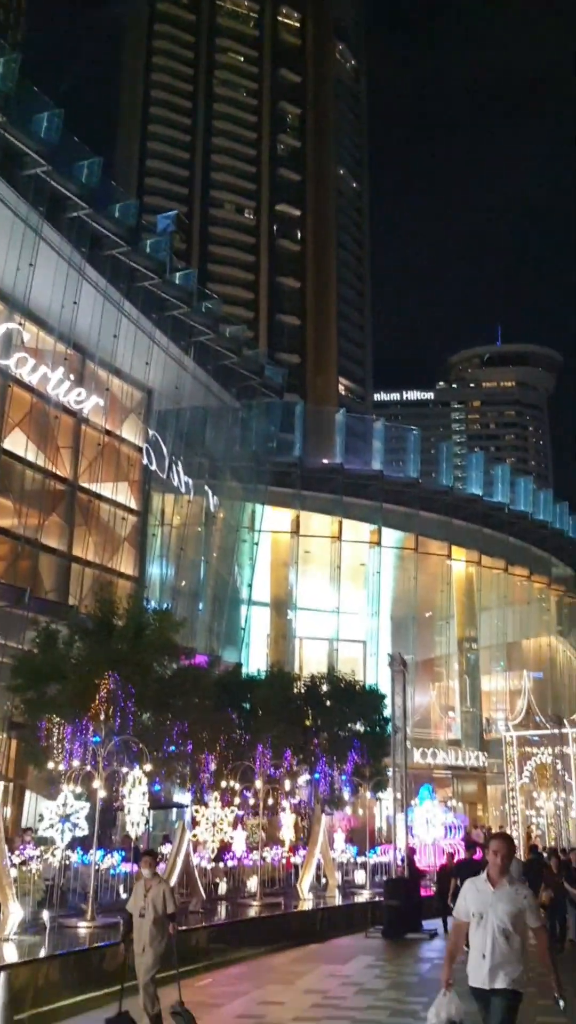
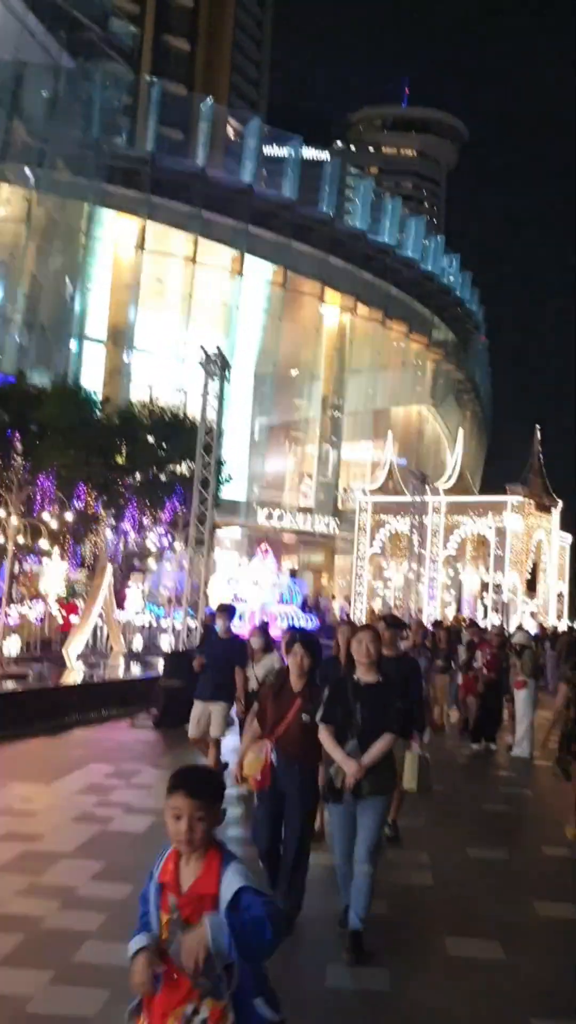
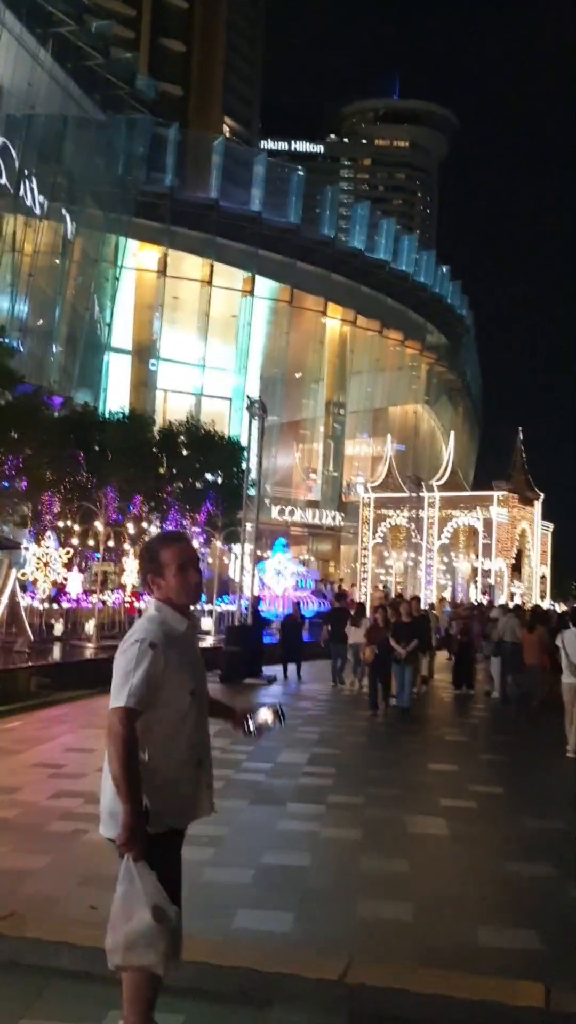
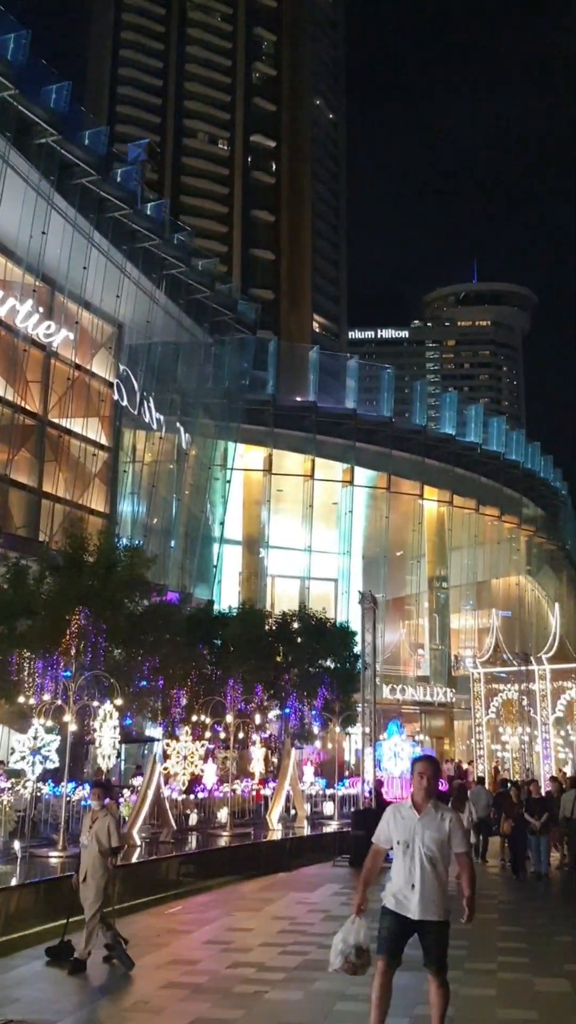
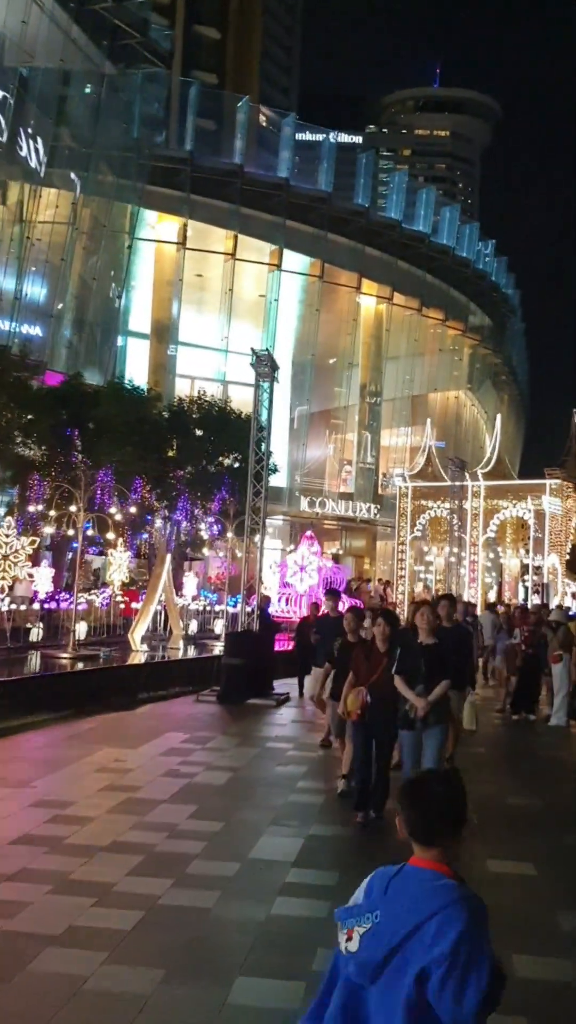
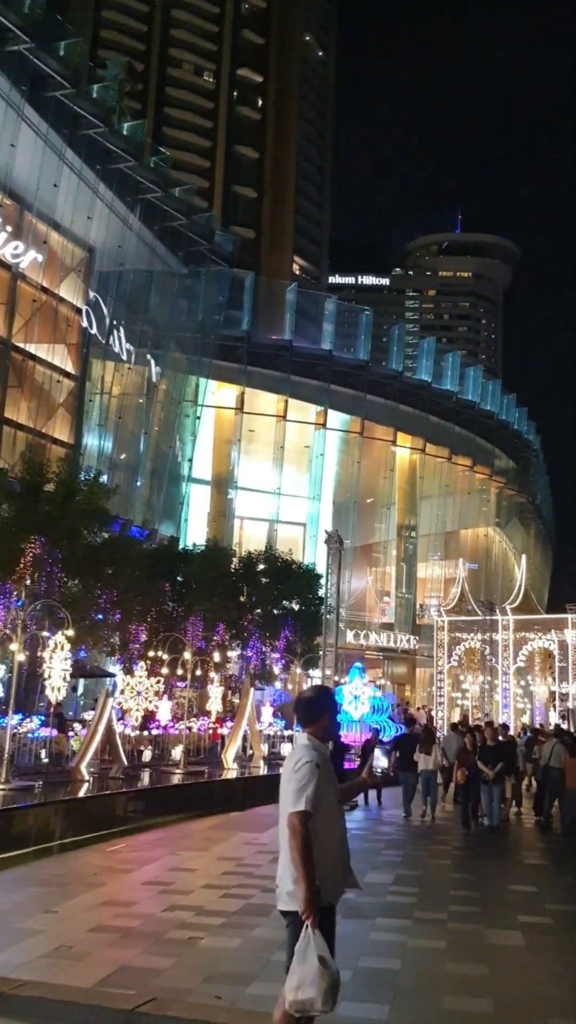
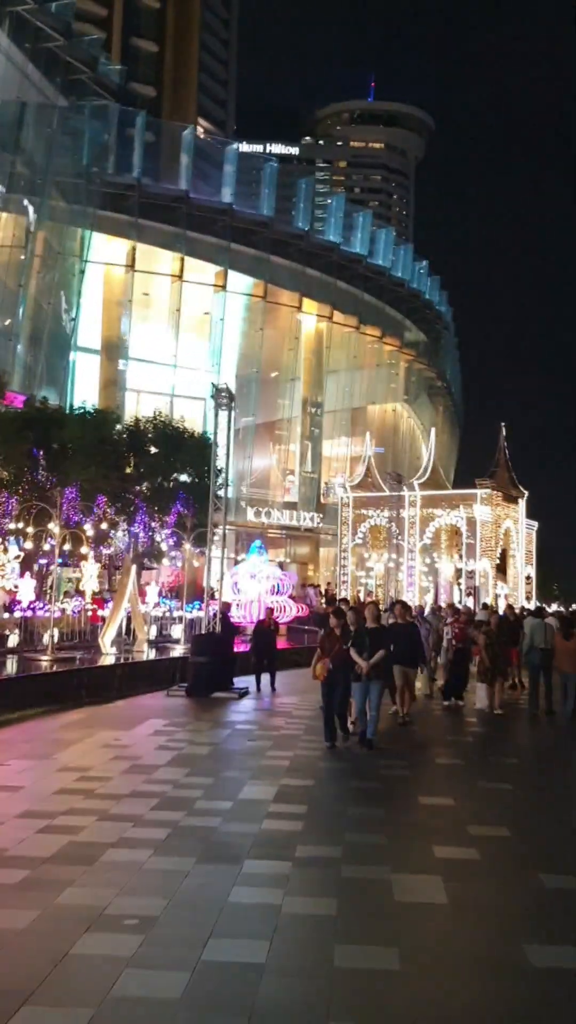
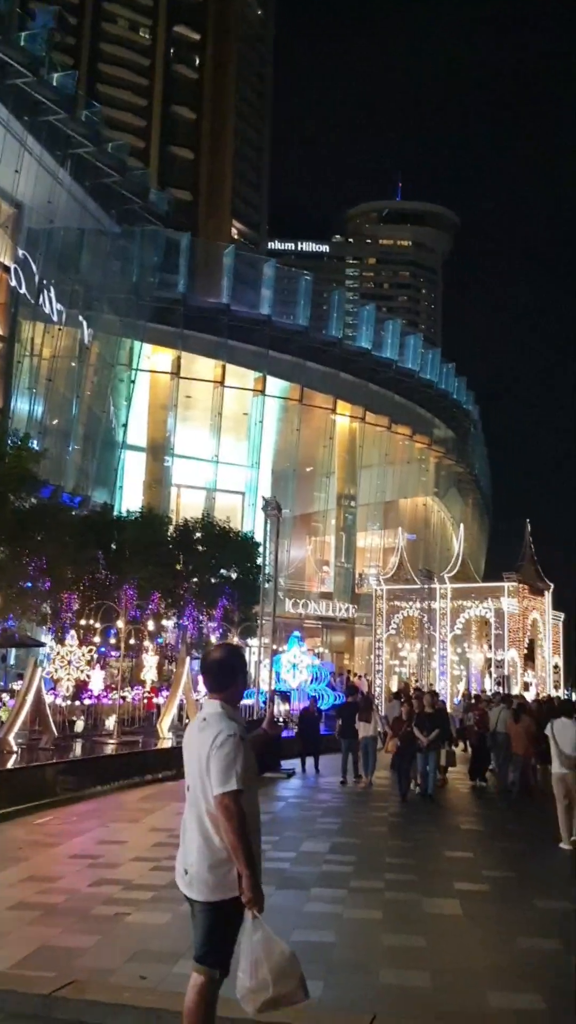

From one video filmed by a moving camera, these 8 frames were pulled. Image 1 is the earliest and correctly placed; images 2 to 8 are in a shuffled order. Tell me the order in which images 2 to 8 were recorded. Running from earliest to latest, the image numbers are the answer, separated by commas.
4, 6, 8, 3, 7, 5, 2
